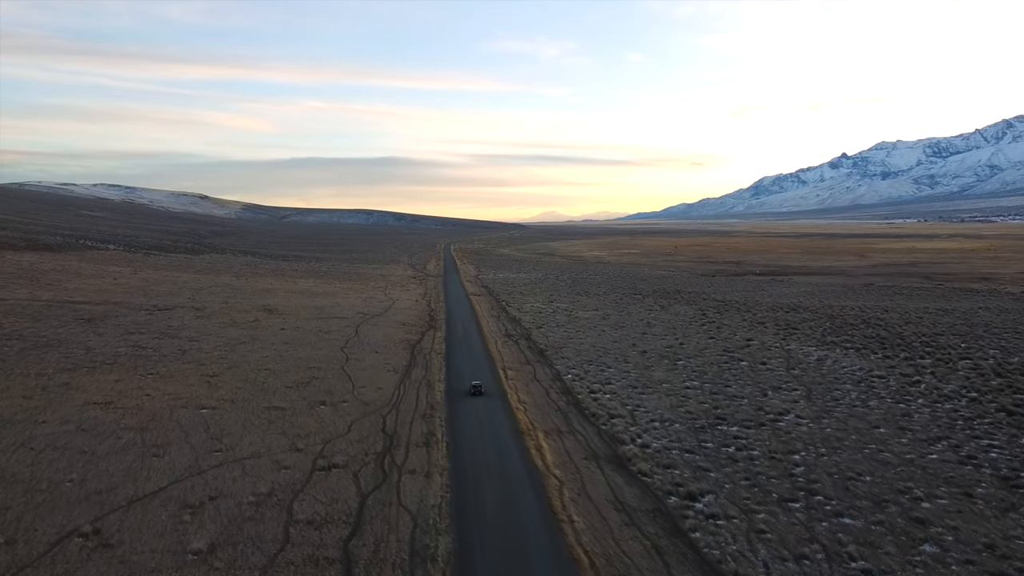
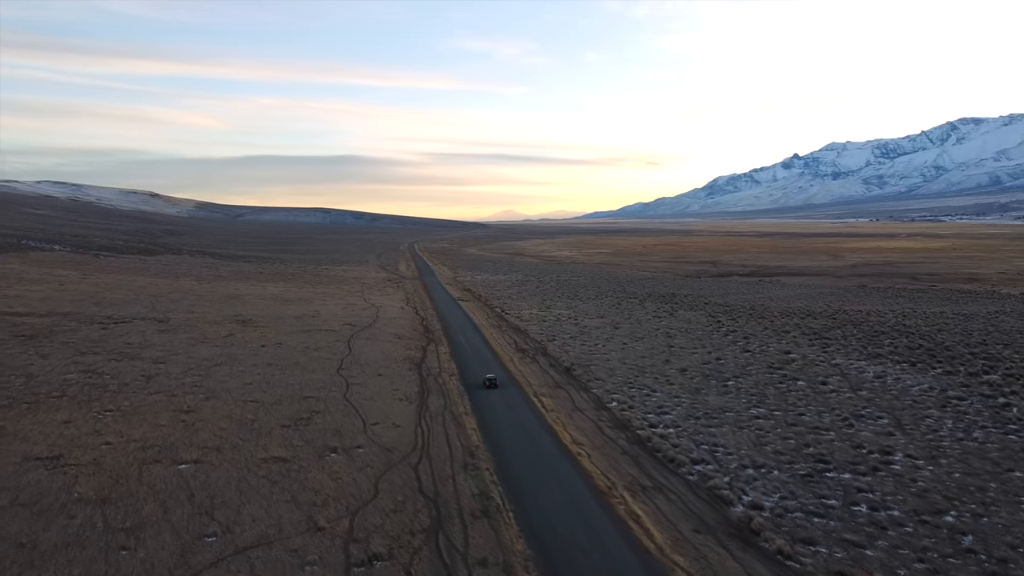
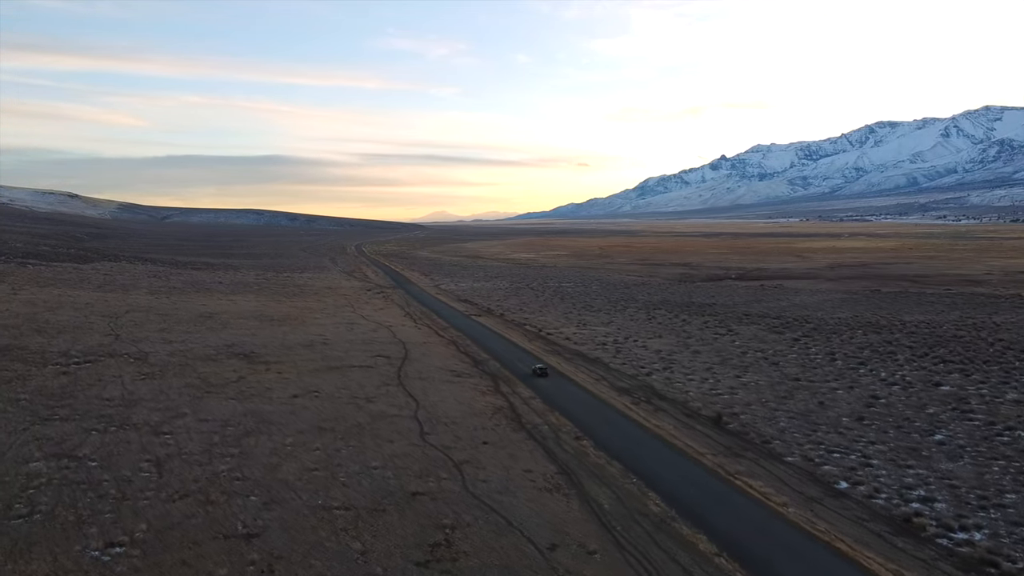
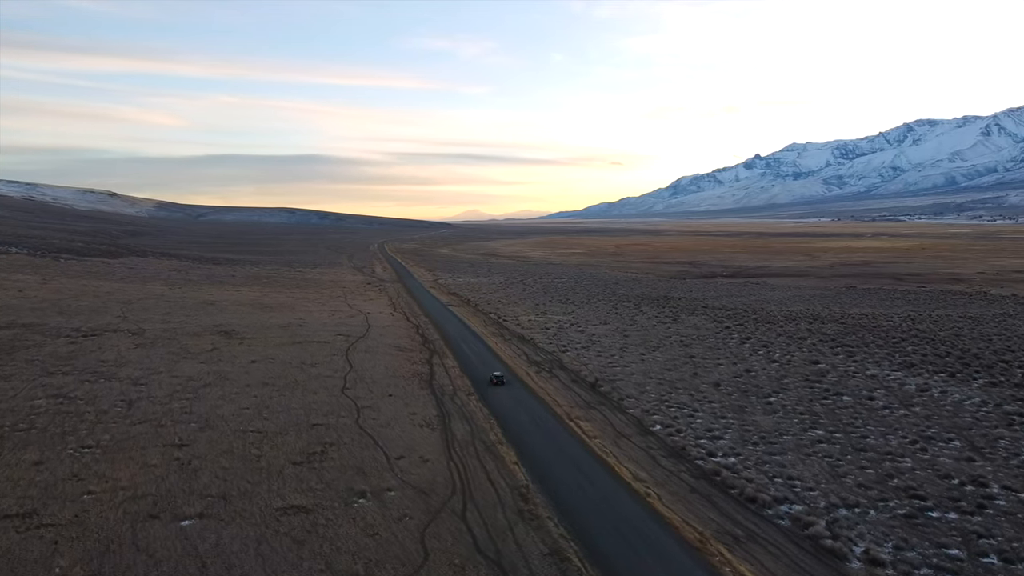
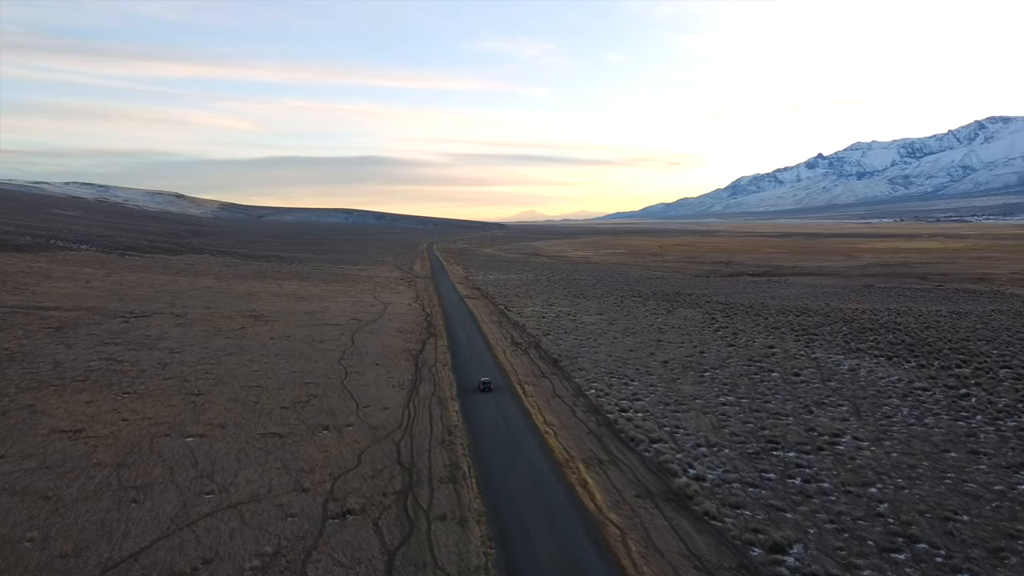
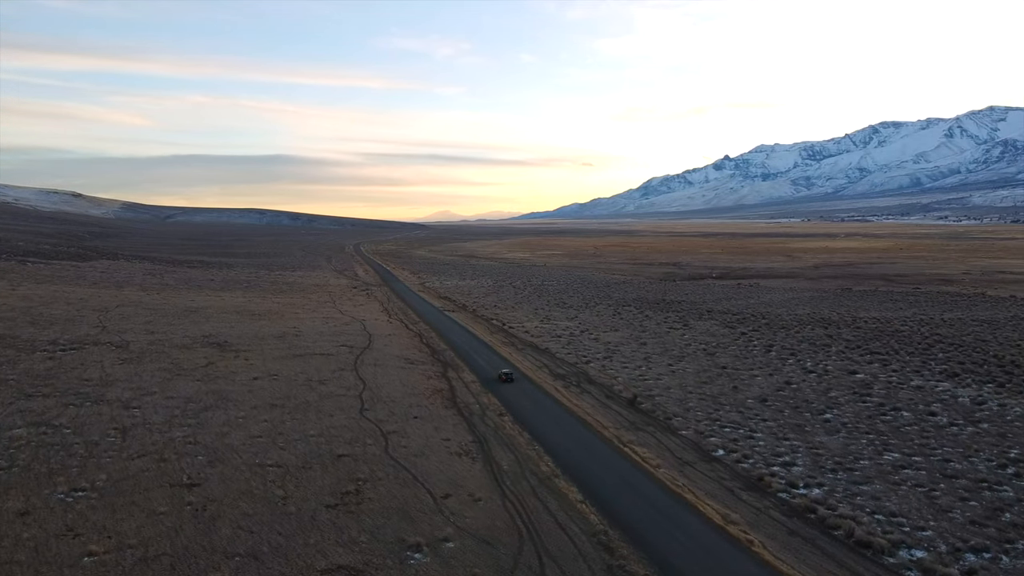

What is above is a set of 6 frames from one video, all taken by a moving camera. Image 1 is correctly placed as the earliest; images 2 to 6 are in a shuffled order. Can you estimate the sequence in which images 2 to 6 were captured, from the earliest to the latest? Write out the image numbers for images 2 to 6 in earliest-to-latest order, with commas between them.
5, 2, 4, 6, 3
